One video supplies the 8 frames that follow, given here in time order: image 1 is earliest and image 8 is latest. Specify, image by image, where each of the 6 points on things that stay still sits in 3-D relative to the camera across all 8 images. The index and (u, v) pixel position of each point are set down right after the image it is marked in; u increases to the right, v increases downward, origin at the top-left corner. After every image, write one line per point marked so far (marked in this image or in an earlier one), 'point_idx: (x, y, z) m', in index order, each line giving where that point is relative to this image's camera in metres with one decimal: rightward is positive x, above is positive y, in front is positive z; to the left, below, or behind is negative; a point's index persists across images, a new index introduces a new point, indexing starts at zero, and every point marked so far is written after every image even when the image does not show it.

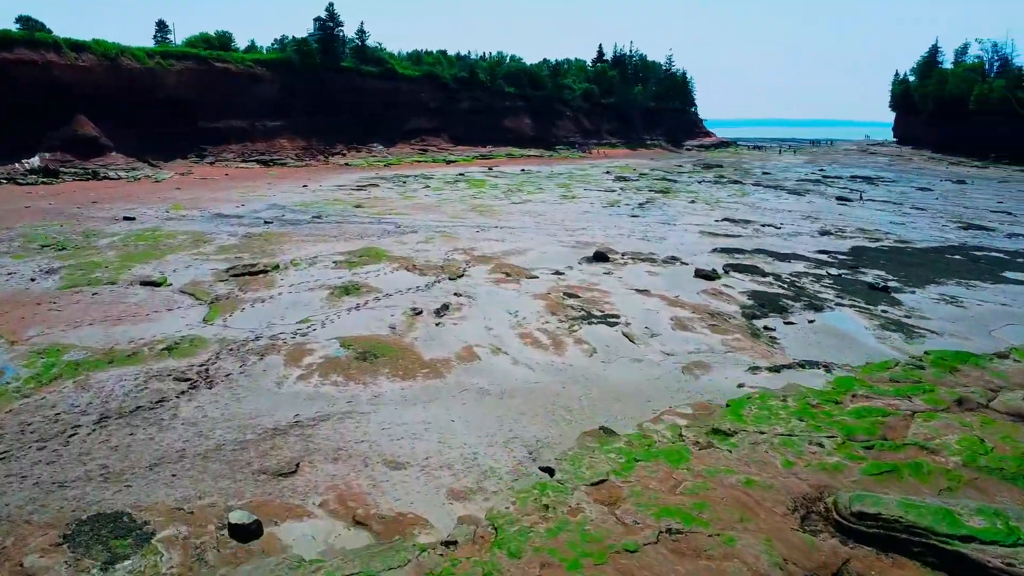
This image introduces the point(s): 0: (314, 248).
0: (-5.0, +1.0, +19.5) m
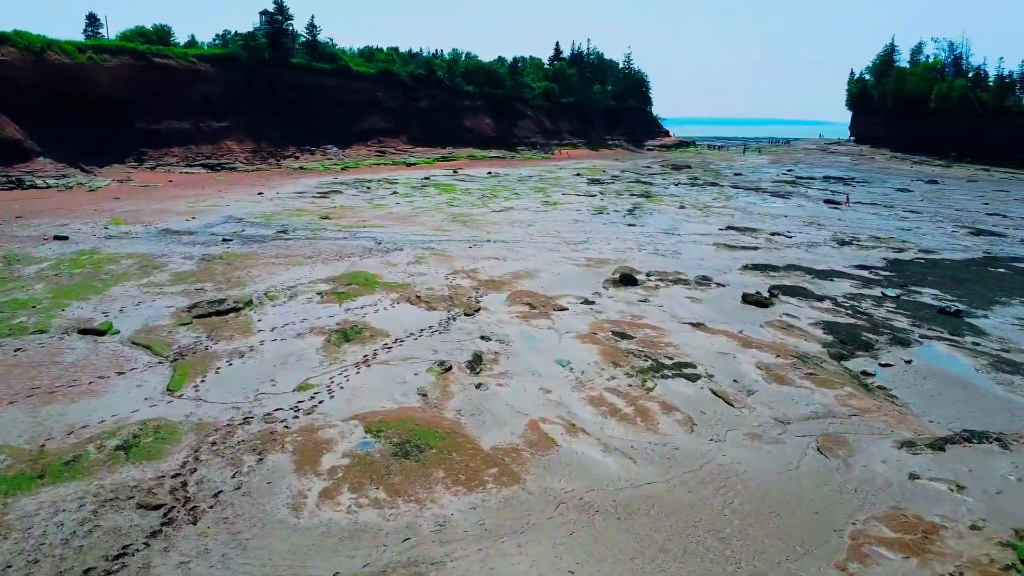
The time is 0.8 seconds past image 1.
0: (-4.7, +0.3, +16.4) m
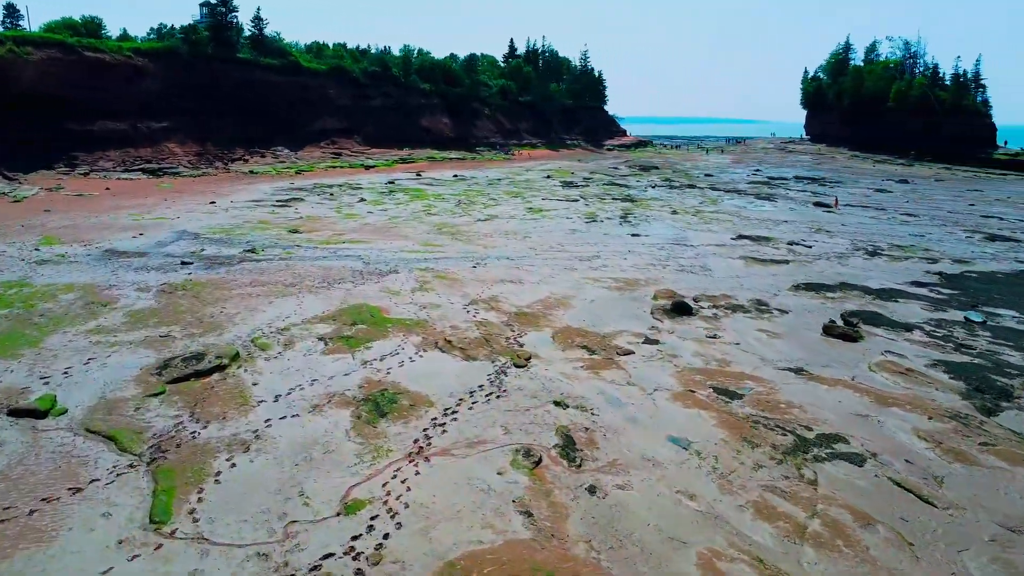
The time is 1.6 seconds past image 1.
0: (-4.1, -0.3, +13.4) m
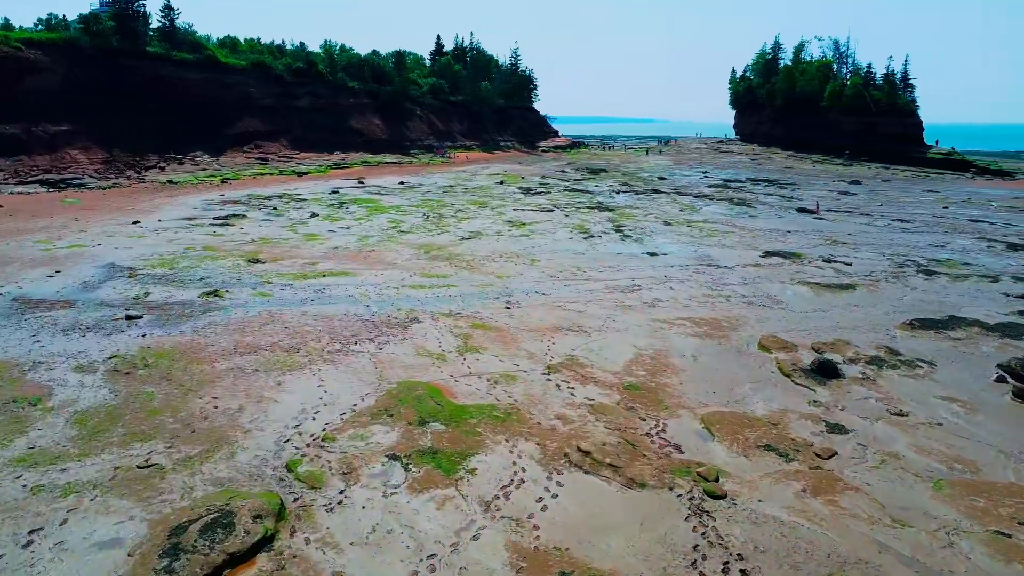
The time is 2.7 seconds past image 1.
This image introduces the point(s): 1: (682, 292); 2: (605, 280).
0: (-2.7, -1.3, +9.4) m
1: (+3.6, -0.1, +16.2) m
2: (+2.1, +0.2, +17.4) m
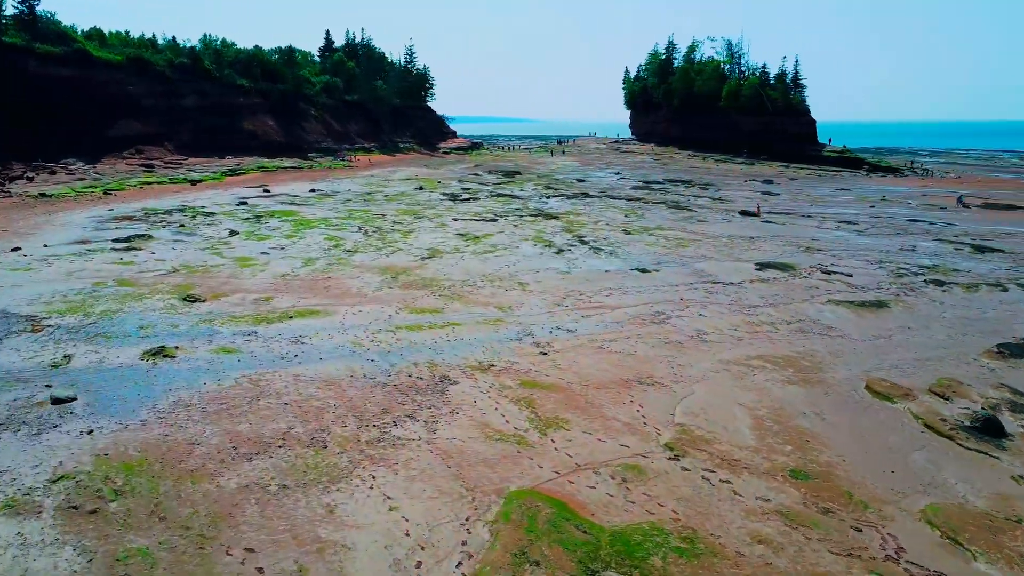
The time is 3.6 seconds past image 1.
0: (-1.3, -2.0, +6.4) m
1: (+3.8, -0.6, +14.1) m
2: (+2.1, -0.4, +15.0) m
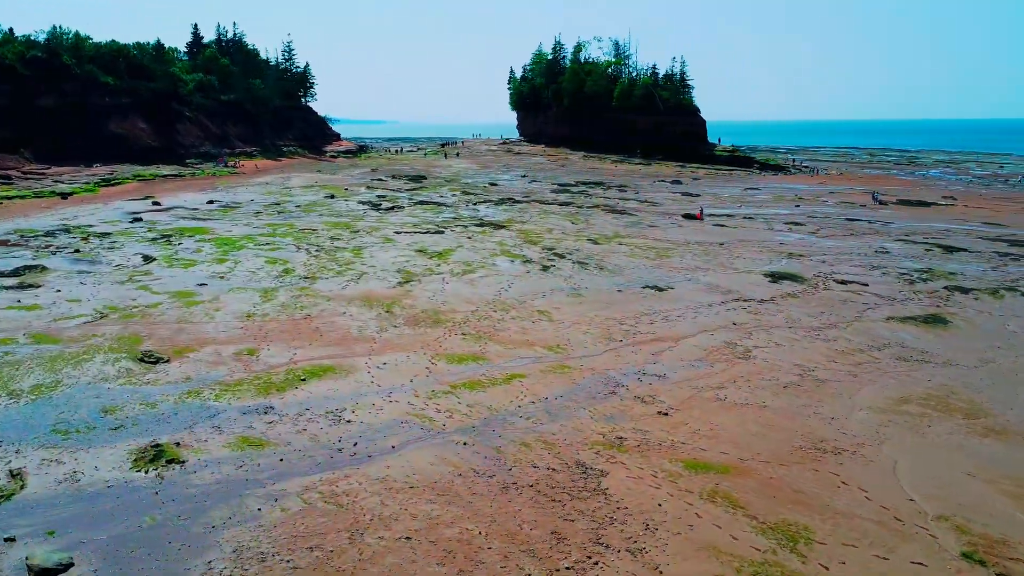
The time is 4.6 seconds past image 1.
0: (+1.0, -2.5, +3.6) m
1: (+4.6, -1.0, +12.2) m
2: (+2.8, -0.8, +12.8) m
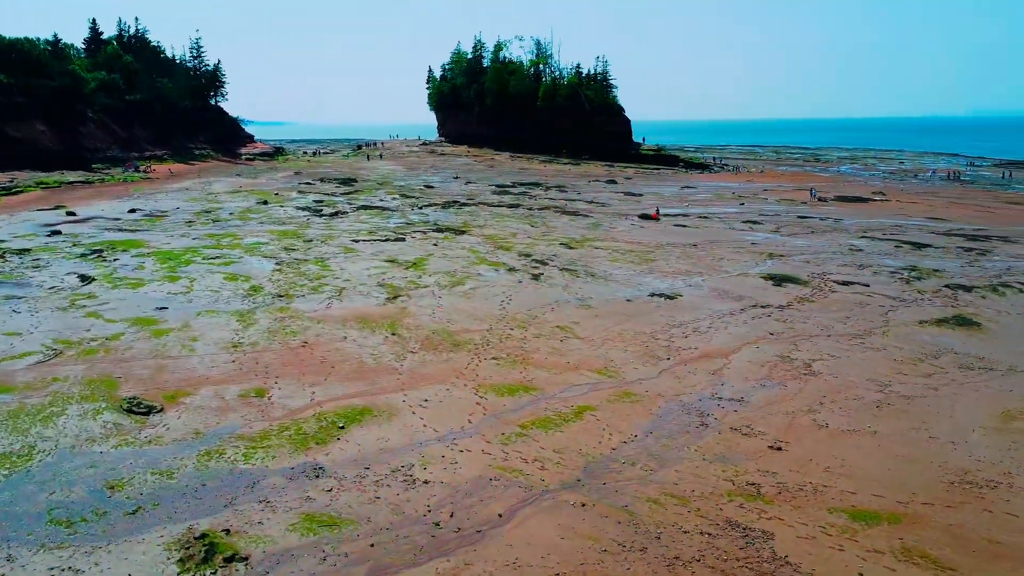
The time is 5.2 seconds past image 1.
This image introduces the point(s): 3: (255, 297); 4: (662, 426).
0: (+2.6, -2.7, +2.4) m
1: (+5.1, -1.1, +11.3) m
2: (+3.3, -1.0, +11.7) m
3: (-5.0, -0.2, +15.1) m
4: (+1.6, -1.5, +8.6) m
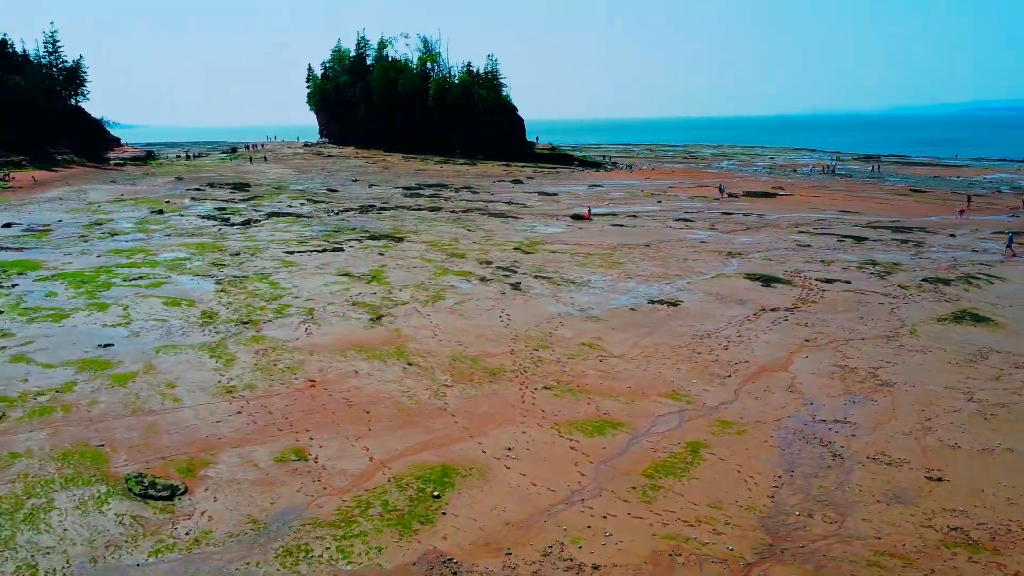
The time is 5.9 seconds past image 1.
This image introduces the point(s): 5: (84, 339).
0: (+4.7, -2.8, +1.6) m
1: (+5.7, -1.1, +10.7) m
2: (+3.8, -1.1, +10.8) m
3: (-5.0, -0.6, +12.8) m
4: (+2.7, -1.7, +7.5) m
5: (-6.5, -0.8, +11.8) m
